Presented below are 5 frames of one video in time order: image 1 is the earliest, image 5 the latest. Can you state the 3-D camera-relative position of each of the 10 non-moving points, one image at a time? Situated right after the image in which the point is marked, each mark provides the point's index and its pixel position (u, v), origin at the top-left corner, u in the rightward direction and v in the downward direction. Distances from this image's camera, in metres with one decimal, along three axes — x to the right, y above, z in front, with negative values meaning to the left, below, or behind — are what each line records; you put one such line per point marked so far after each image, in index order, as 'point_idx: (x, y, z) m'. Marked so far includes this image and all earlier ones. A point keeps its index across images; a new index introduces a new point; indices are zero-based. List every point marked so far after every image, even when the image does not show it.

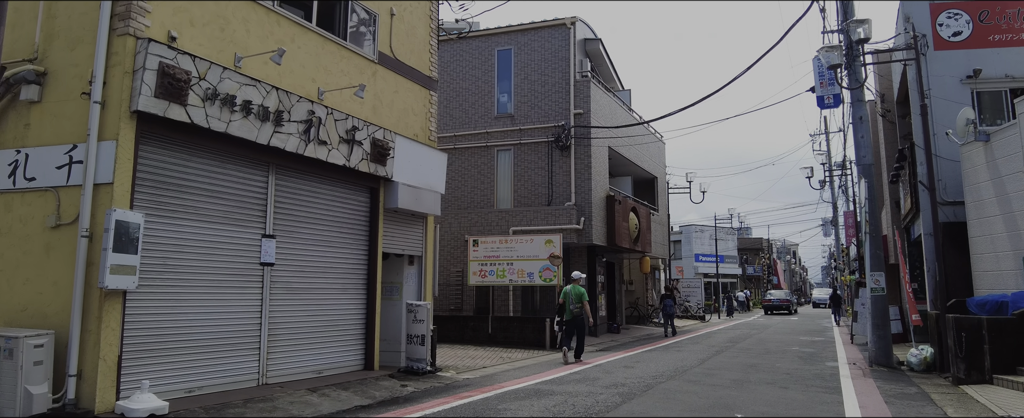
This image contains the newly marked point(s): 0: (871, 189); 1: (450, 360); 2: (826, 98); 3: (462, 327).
0: (+7.3, +0.4, +12.7) m
1: (-1.3, -3.2, +13.3) m
2: (+6.9, +2.4, +13.8) m
3: (-1.4, -3.3, +17.3) m
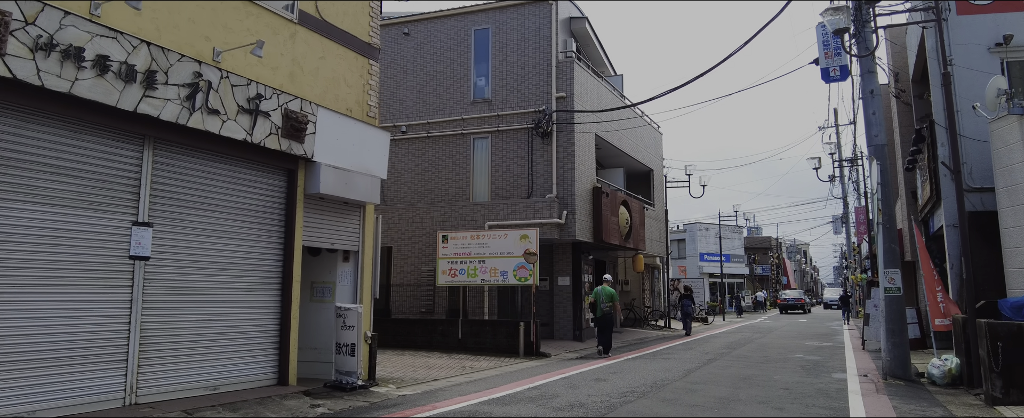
0: (+6.5, +0.6, +11.0) m
1: (-2.1, -3.0, +11.6) m
2: (+6.1, +2.7, +12.1) m
3: (-2.0, -3.1, +15.7) m
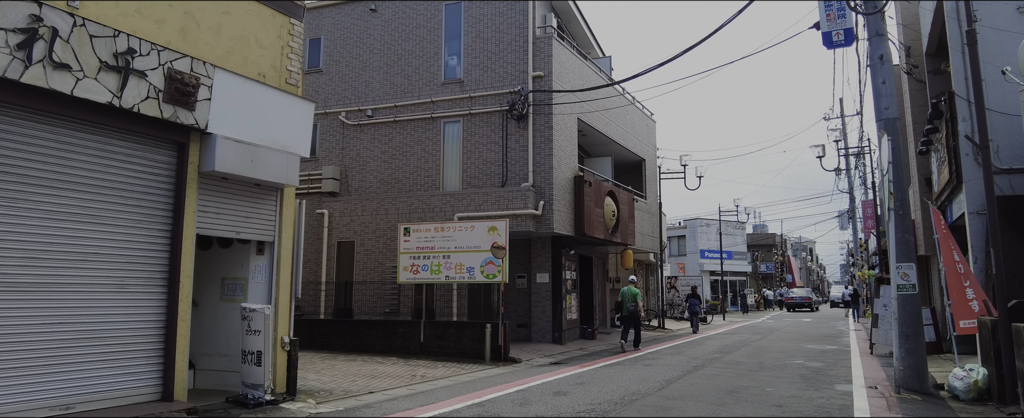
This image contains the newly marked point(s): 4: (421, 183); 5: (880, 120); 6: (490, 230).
0: (+5.7, +0.9, +9.4) m
1: (-2.8, -2.8, +10.1) m
2: (+5.4, +2.9, +10.5) m
3: (-2.7, -2.8, +14.2) m
4: (-2.4, +0.7, +16.7) m
5: (+5.6, +1.4, +9.6) m
6: (-0.5, -0.5, +13.6) m
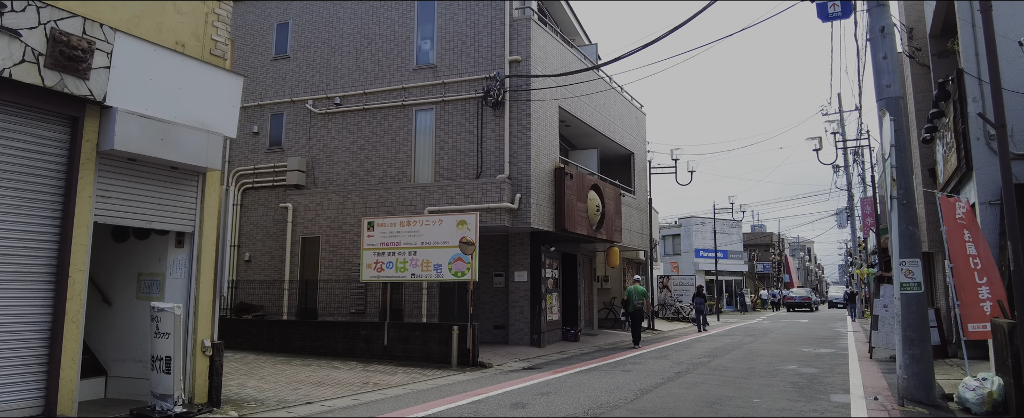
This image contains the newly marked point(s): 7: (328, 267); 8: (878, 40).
0: (+5.2, +1.0, +8.4) m
1: (-3.4, -2.6, +9.1) m
2: (+4.8, +3.1, +9.5) m
3: (-3.3, -2.7, +13.1) m
4: (-3.0, +0.8, +15.7) m
5: (+5.0, +1.5, +8.6) m
6: (-1.1, -0.3, +12.6) m
7: (-4.6, -1.5, +15.9) m
8: (+5.1, +2.4, +8.7) m
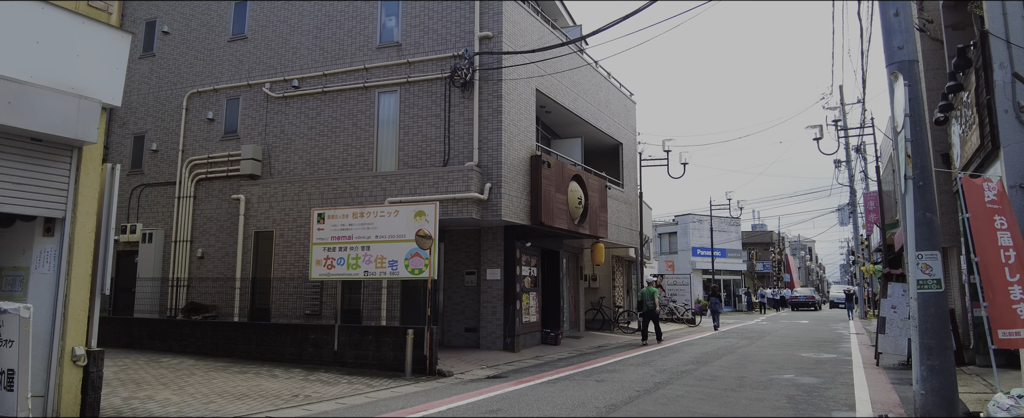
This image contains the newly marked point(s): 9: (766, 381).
0: (+4.5, +1.2, +7.0) m
1: (-4.1, -2.4, +7.8) m
2: (+4.2, +3.2, +8.1) m
3: (-4.0, -2.5, +11.8) m
4: (-3.6, +1.0, +14.4) m
5: (+4.4, +1.7, +7.2) m
6: (-1.7, -0.1, +11.3) m
7: (-5.3, -1.3, +14.6) m
8: (+4.4, +2.5, +7.3) m
9: (+3.8, -2.6, +9.4) m
